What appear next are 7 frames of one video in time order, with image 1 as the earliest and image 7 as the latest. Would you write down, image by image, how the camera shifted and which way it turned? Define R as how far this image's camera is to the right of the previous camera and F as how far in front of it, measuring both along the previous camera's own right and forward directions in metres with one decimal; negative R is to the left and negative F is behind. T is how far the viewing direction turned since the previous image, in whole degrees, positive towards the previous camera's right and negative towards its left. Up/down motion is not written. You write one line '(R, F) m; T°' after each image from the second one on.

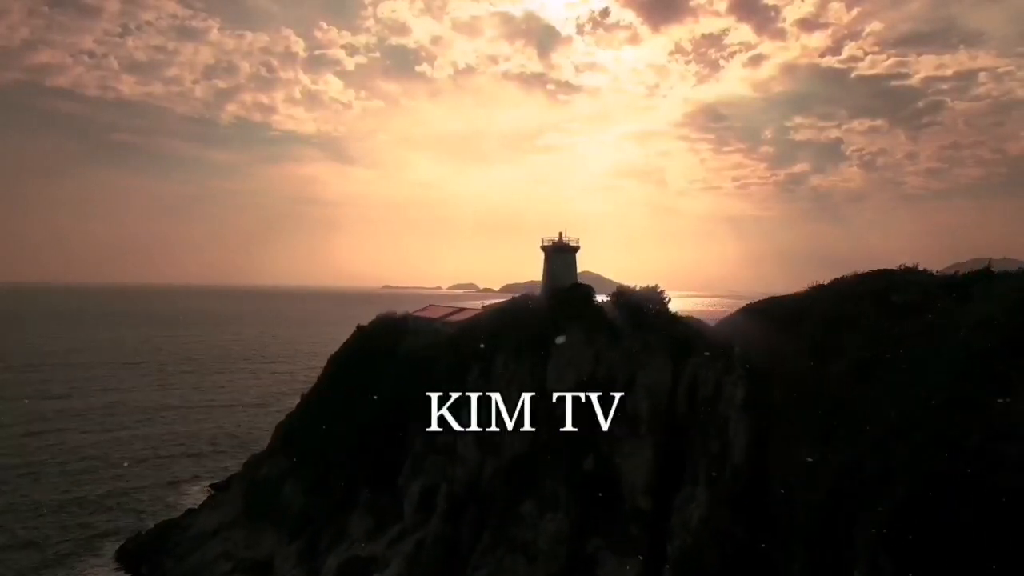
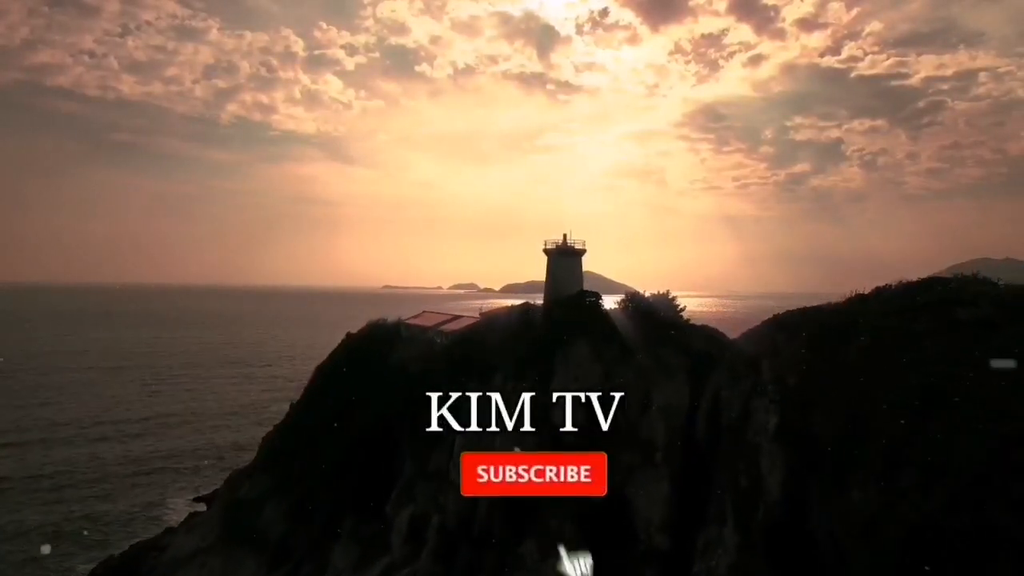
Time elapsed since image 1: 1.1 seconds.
(-0.1, +0.9) m; 0°
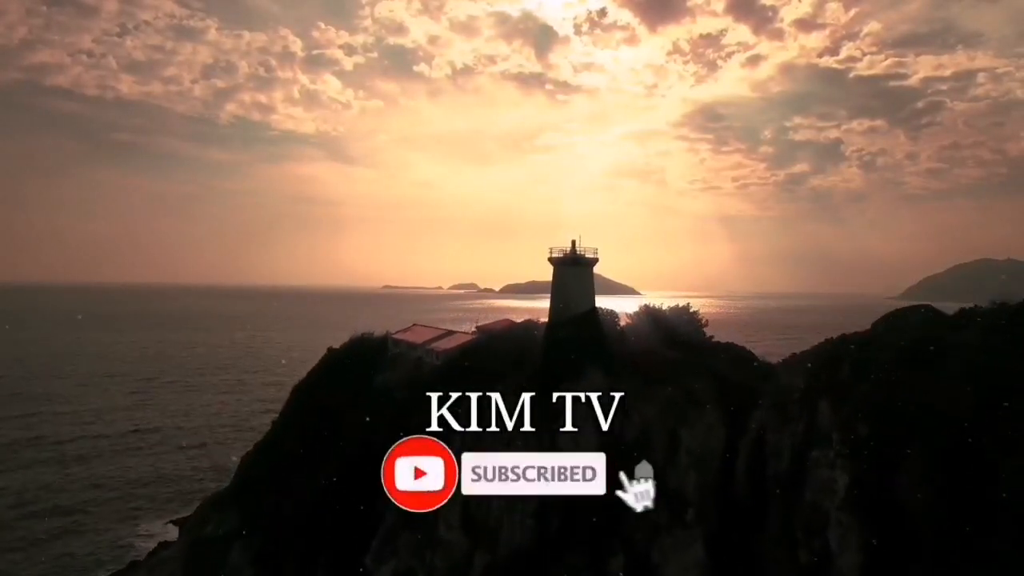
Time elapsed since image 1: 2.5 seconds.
(-1.0, +0.5) m; 0°
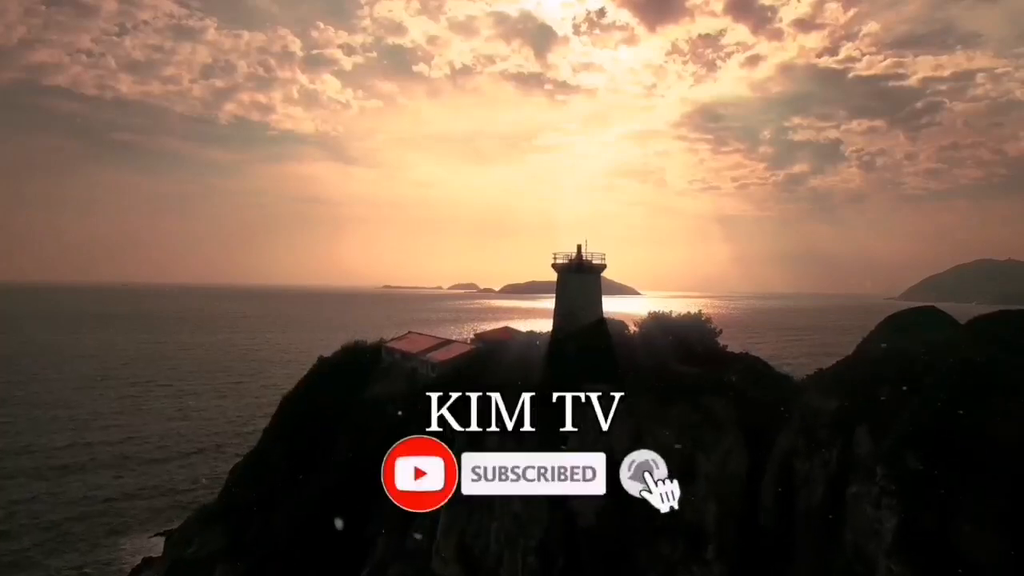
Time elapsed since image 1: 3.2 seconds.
(-0.5, +0.1) m; 0°
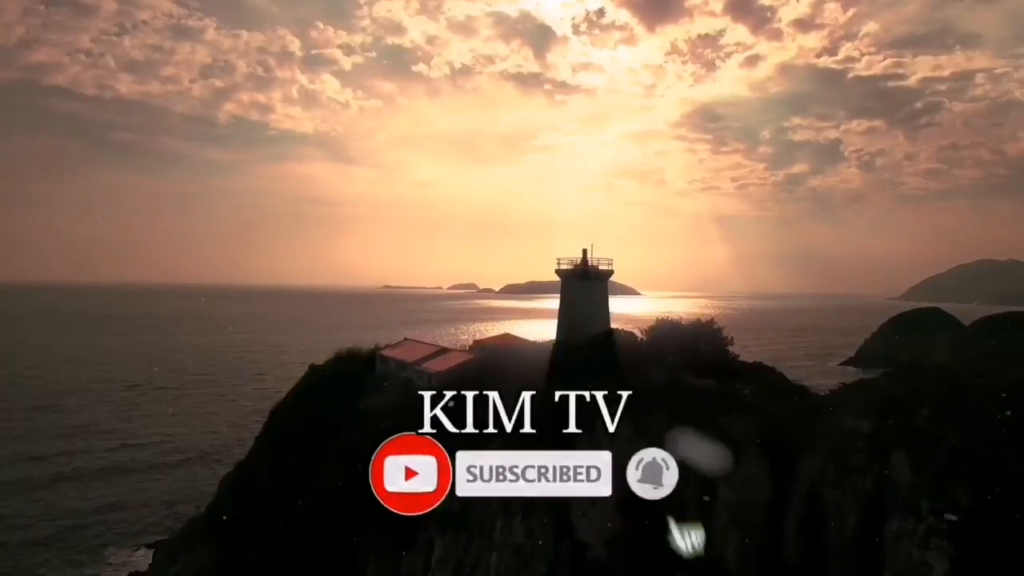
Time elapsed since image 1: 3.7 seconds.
(-0.5, +0.1) m; 0°
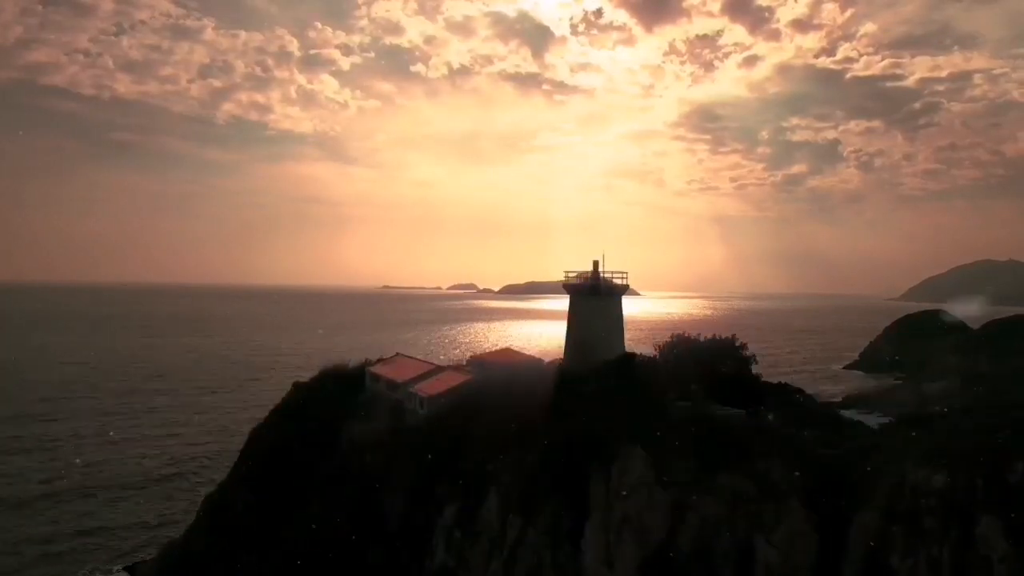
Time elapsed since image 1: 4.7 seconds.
(-0.9, +0.1) m; 0°
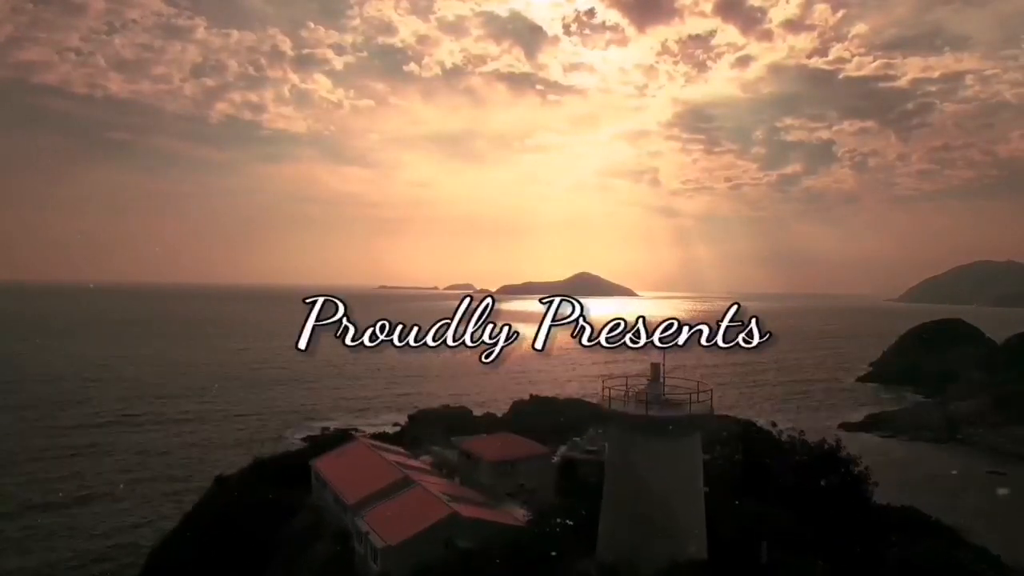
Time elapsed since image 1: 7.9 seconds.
(-1.5, +2.6) m; 0°
